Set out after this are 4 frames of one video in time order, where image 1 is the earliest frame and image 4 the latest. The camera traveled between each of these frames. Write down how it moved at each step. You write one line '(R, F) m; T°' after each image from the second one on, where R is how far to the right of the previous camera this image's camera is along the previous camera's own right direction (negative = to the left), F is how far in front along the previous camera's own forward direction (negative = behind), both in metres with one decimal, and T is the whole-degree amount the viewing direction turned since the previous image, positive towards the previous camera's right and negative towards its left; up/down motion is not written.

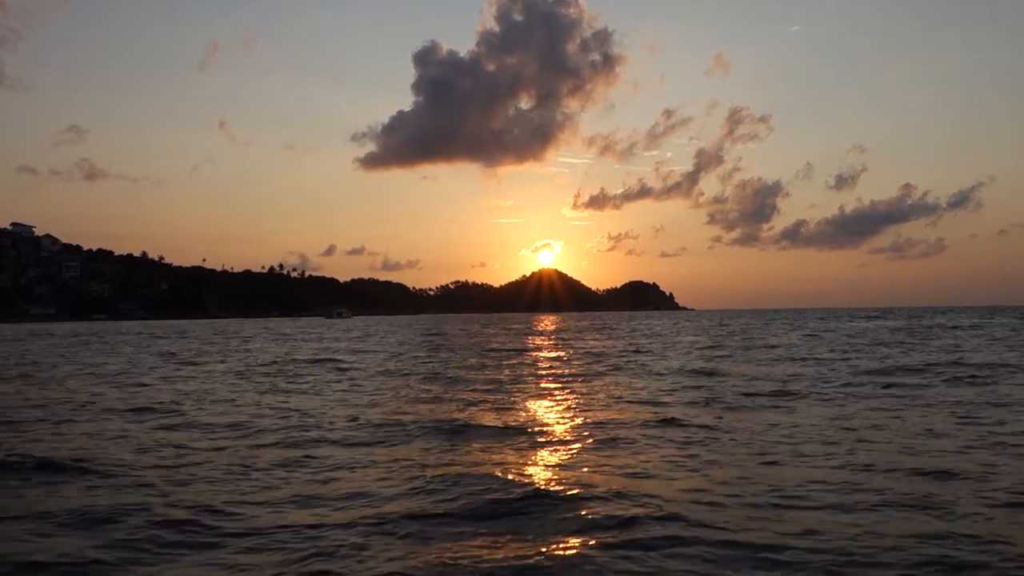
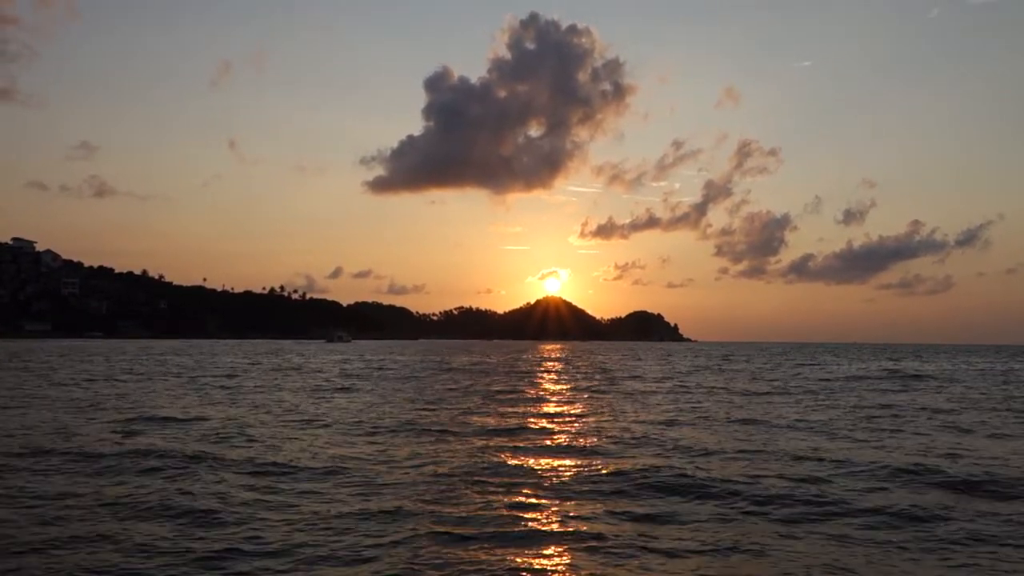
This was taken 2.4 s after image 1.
(+0.3, +5.5) m; 0°
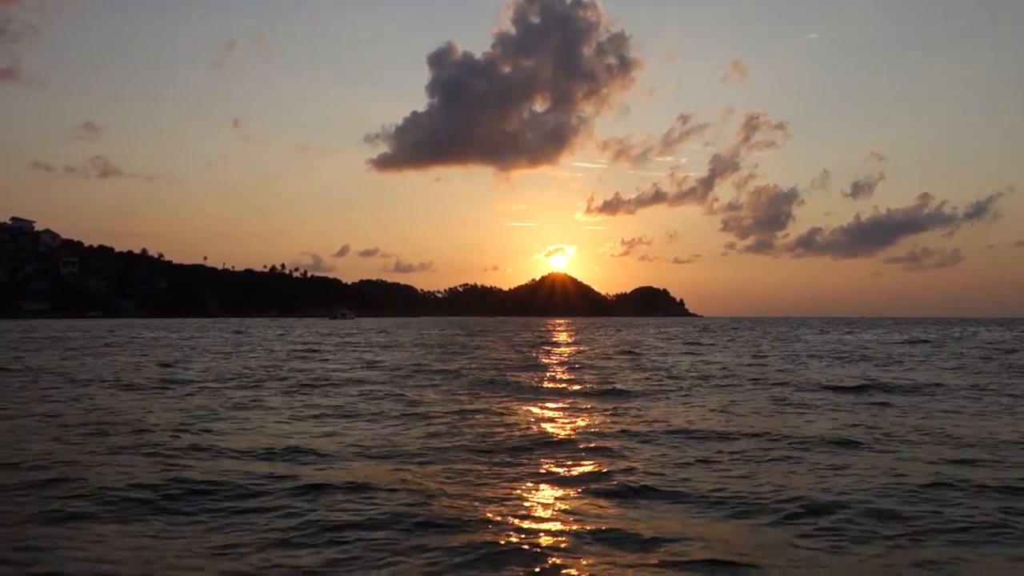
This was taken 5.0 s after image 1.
(+1.0, +4.6) m; 0°
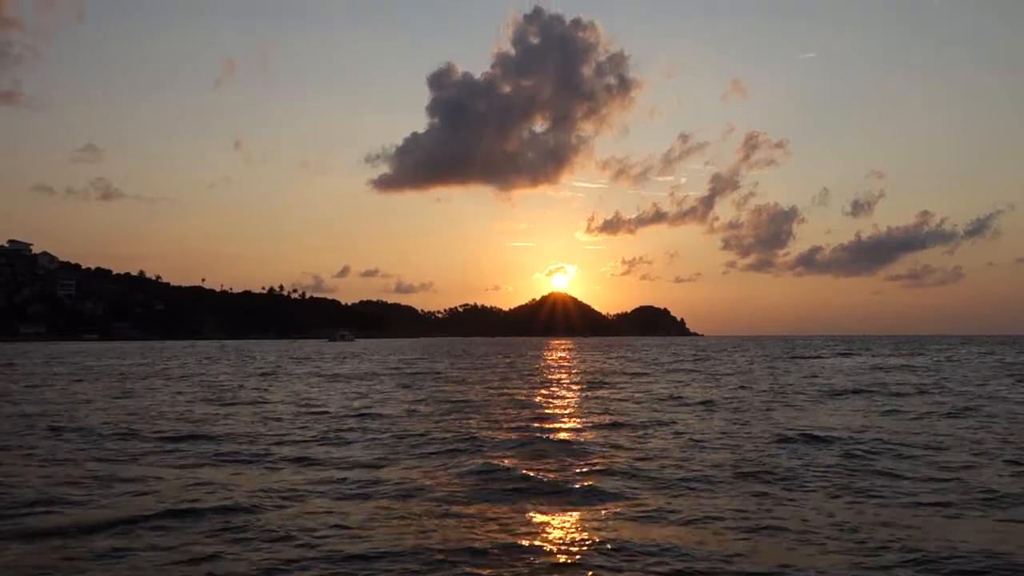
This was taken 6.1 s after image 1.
(+0.1, +2.5) m; 0°
